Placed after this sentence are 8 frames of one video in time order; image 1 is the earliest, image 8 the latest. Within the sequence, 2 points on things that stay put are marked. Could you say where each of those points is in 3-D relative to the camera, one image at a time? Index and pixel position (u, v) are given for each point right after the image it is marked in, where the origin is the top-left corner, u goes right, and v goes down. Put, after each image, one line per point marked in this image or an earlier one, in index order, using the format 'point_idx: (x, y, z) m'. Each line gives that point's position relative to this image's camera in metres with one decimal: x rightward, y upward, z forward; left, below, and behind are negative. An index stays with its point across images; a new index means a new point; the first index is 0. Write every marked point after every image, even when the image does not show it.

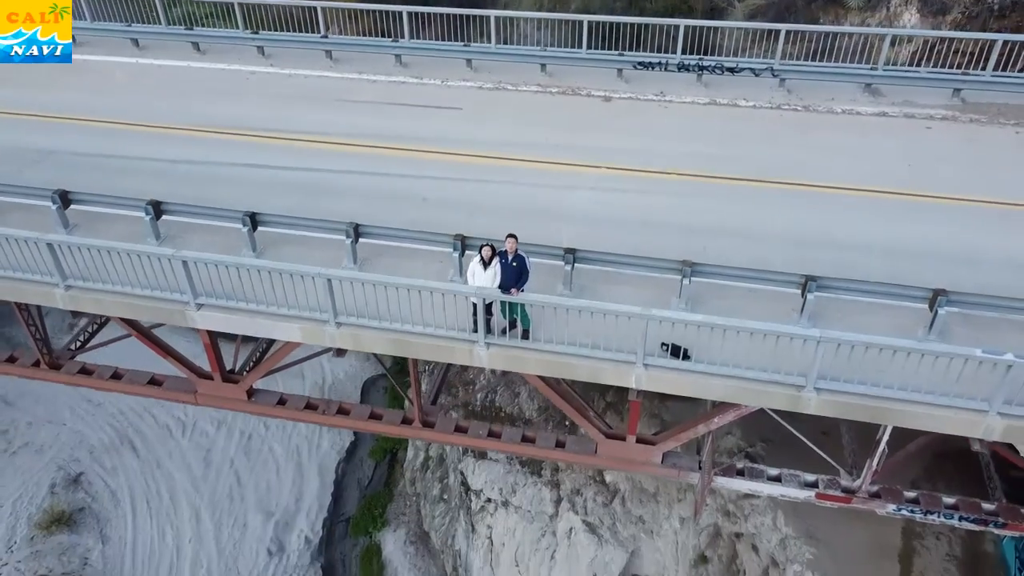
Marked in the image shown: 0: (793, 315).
0: (+4.1, -0.4, +9.5) m
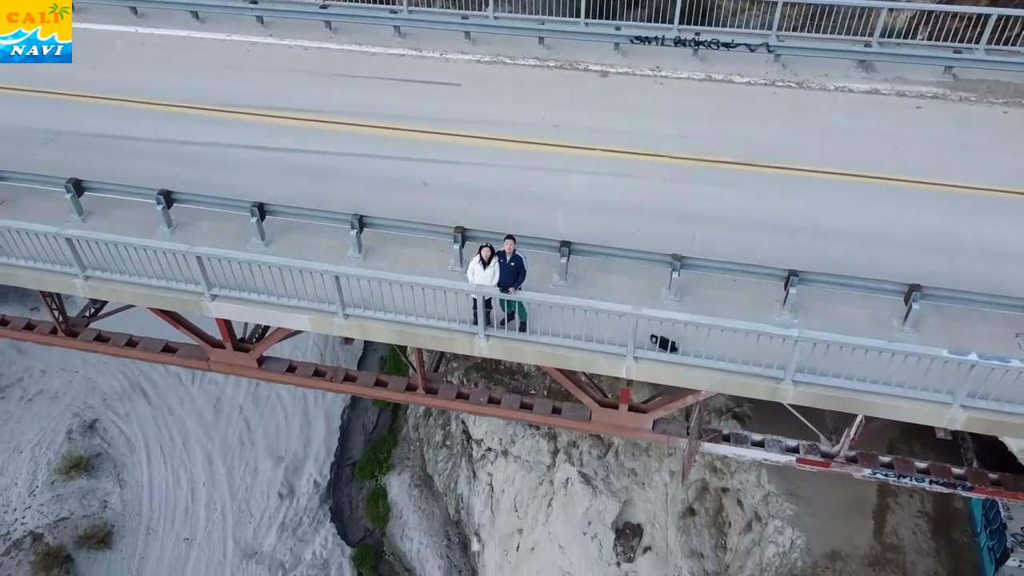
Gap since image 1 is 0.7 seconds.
0: (+4.1, -0.3, +10.1) m
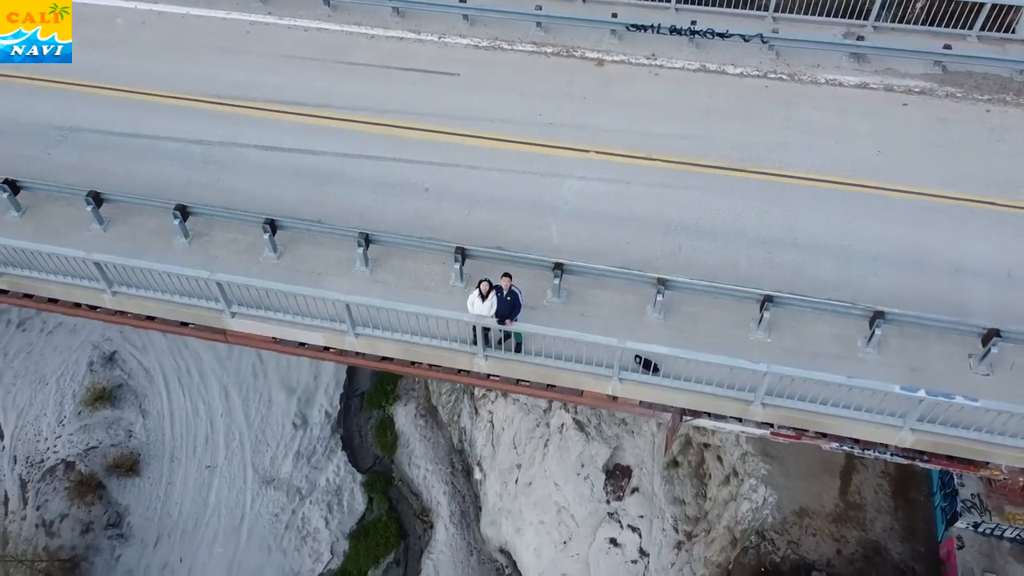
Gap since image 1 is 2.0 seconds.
0: (+4.0, -0.6, +10.9) m
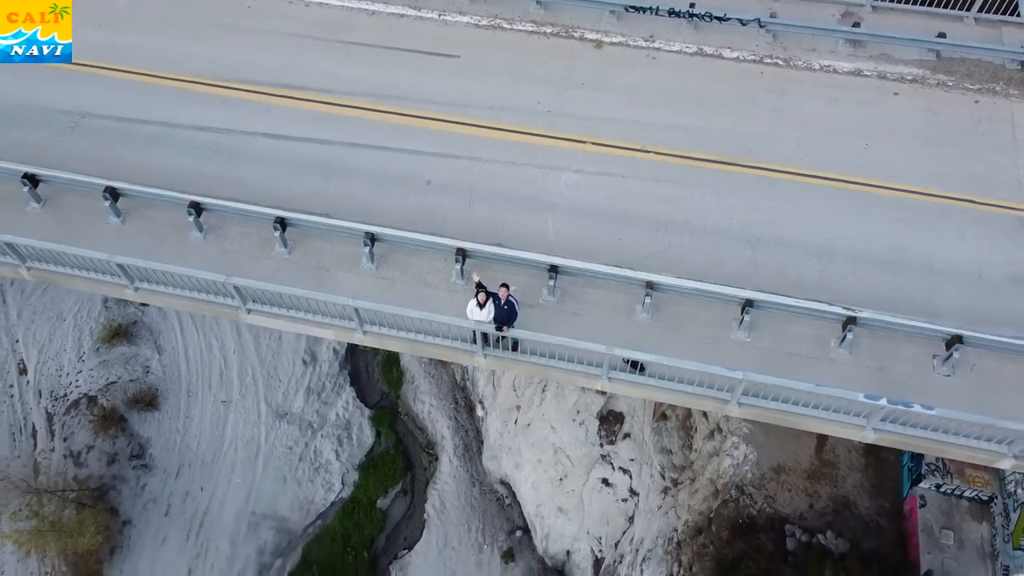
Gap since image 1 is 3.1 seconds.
0: (+4.0, -0.7, +11.7) m
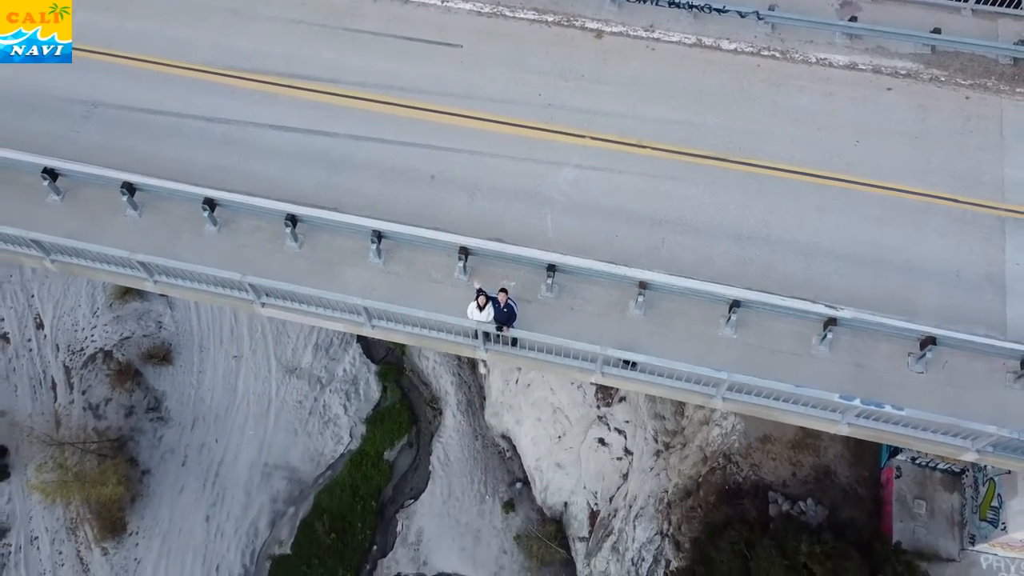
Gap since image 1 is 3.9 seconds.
0: (+4.0, -0.6, +12.4) m
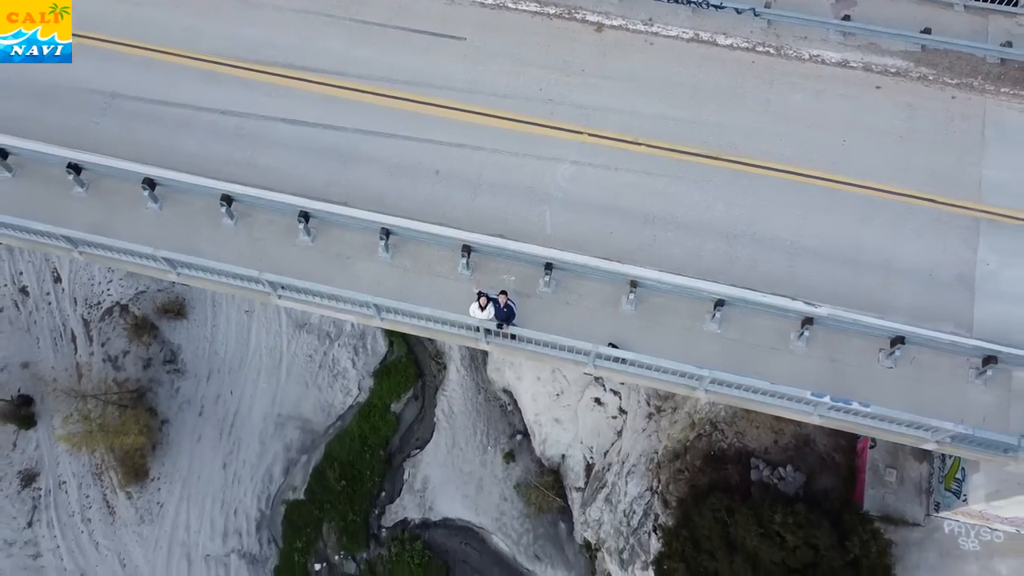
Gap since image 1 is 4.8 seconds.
0: (+4.0, -0.6, +13.3) m
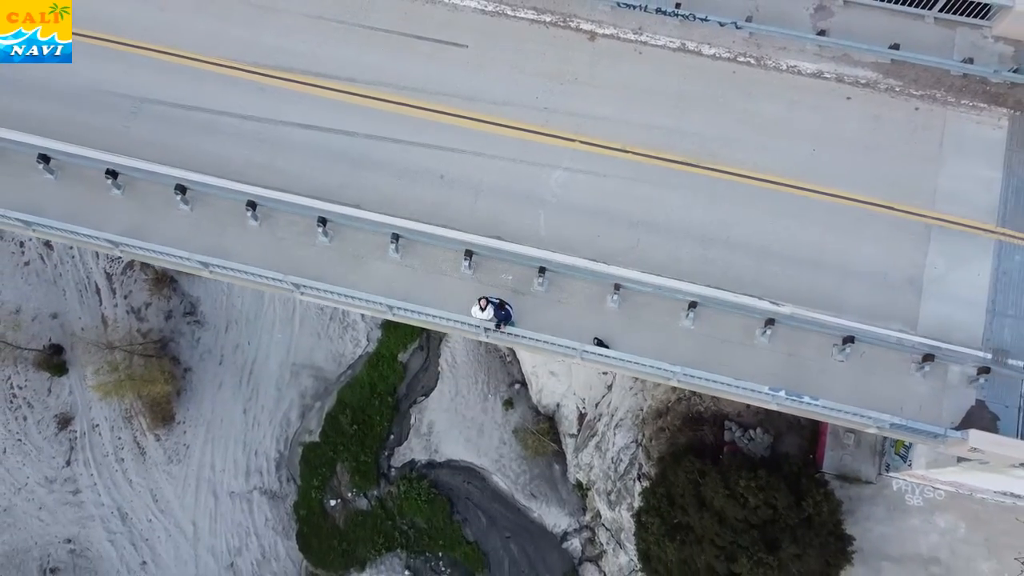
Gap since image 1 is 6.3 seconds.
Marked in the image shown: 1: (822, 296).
0: (+3.9, -0.6, +15.0) m
1: (+7.2, -0.2, +15.1) m
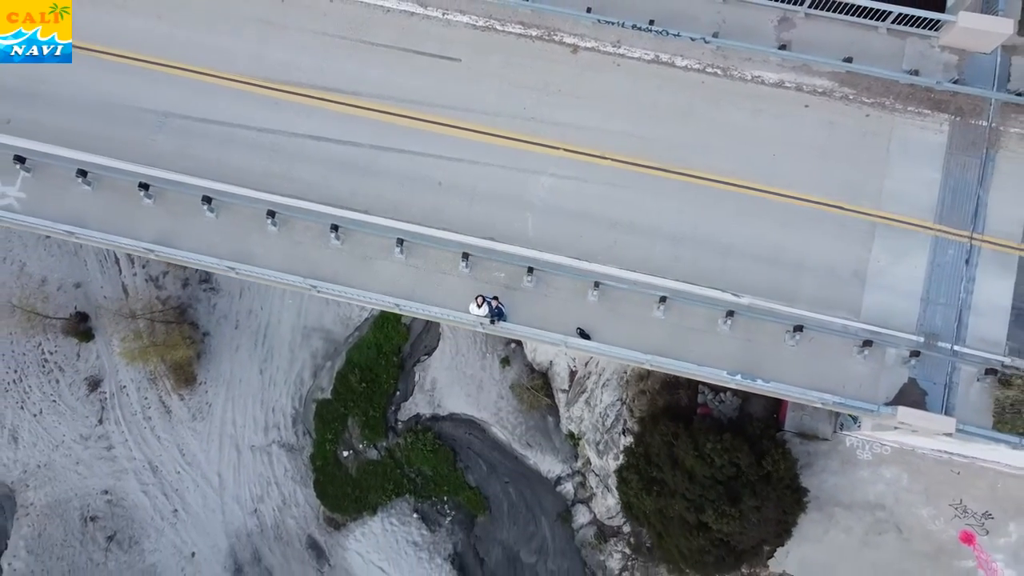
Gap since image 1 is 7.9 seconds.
0: (+3.7, -0.5, +17.1) m
1: (+7.0, 0.0, +17.2) m
